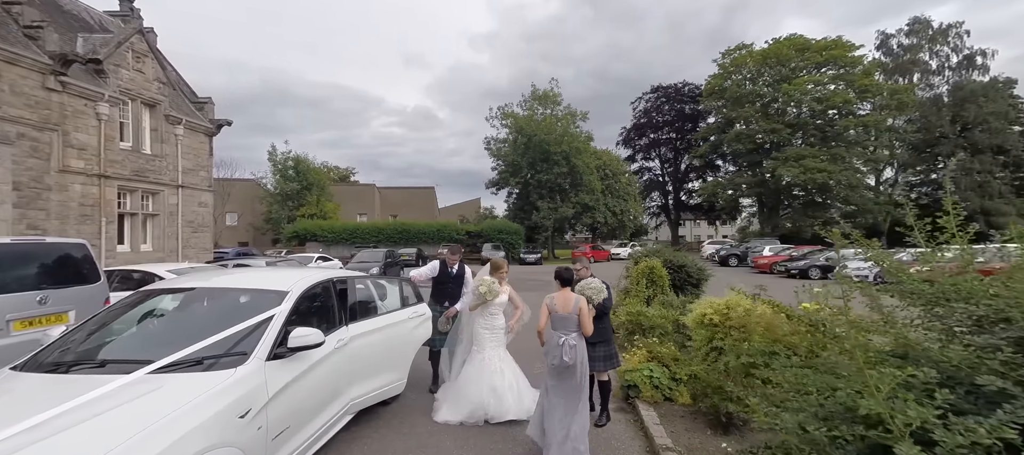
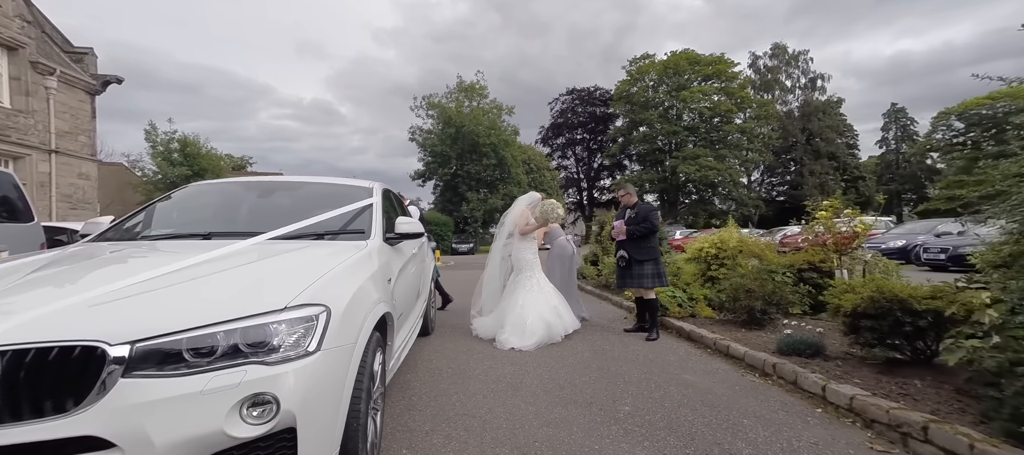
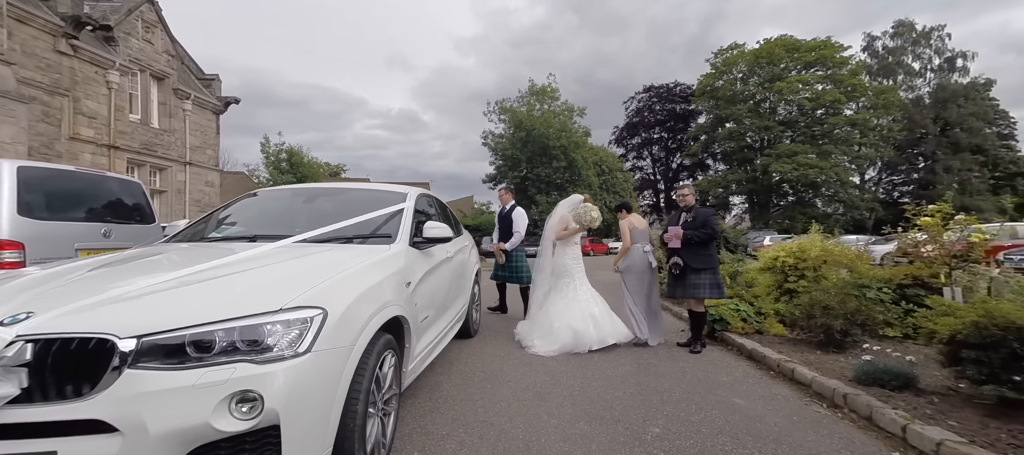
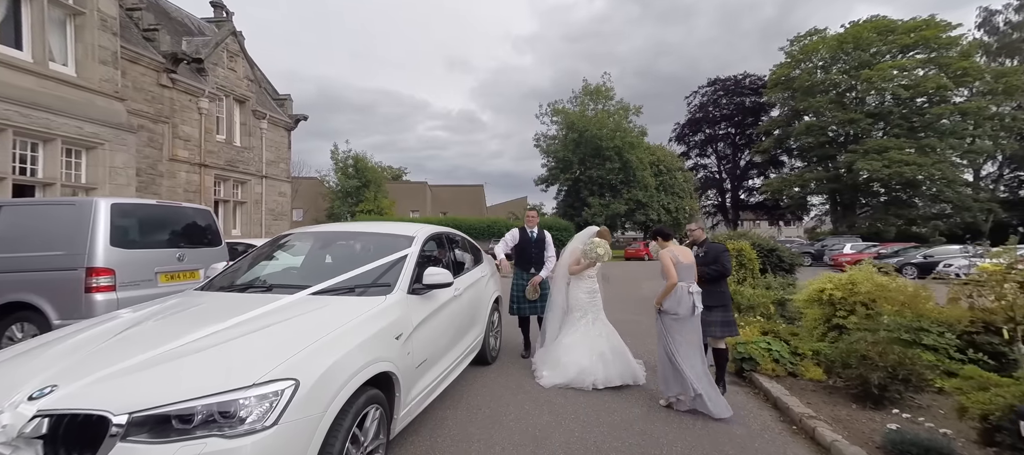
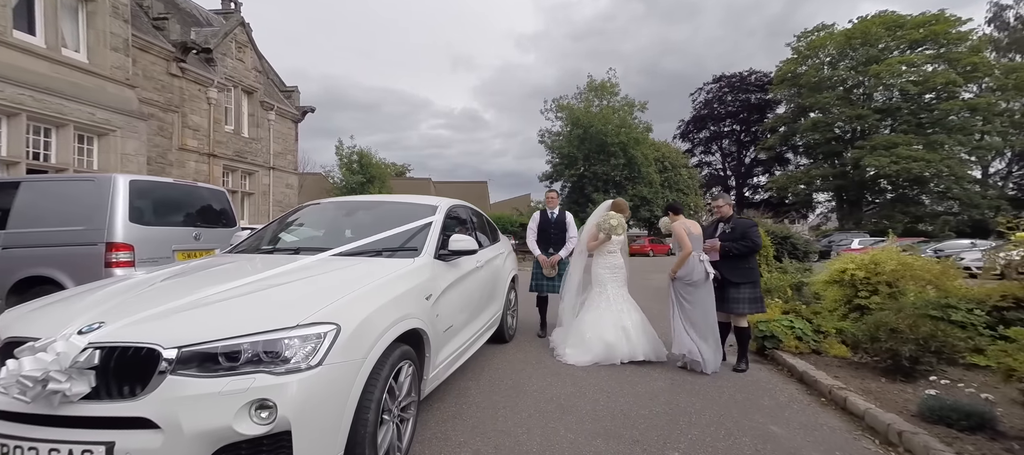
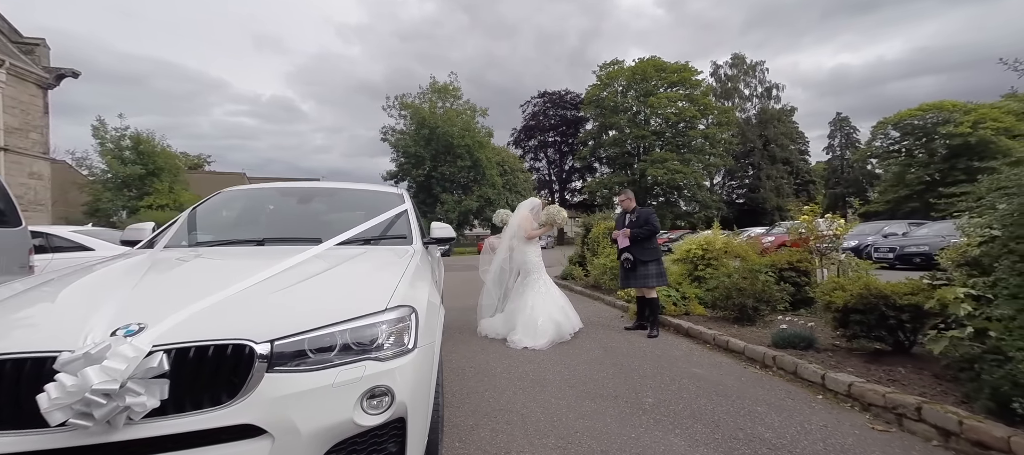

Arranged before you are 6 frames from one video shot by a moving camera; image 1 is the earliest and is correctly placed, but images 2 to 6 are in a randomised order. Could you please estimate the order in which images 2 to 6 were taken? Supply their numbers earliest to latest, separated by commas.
4, 5, 3, 2, 6
